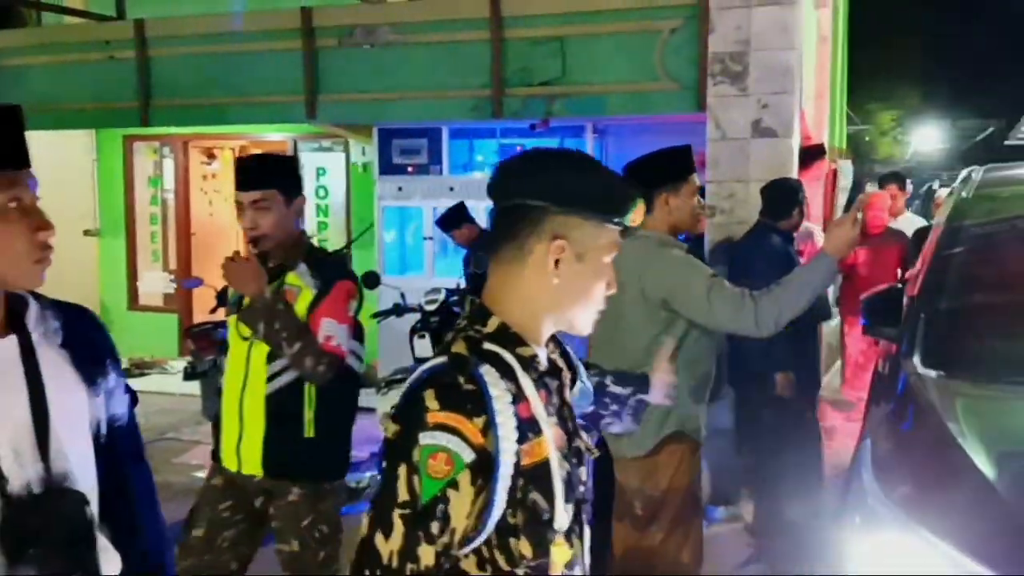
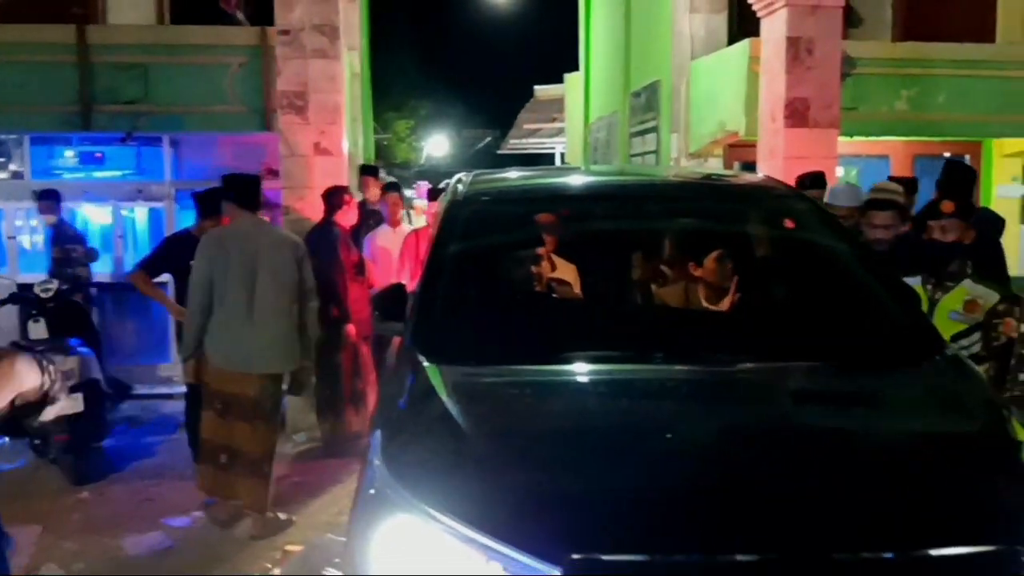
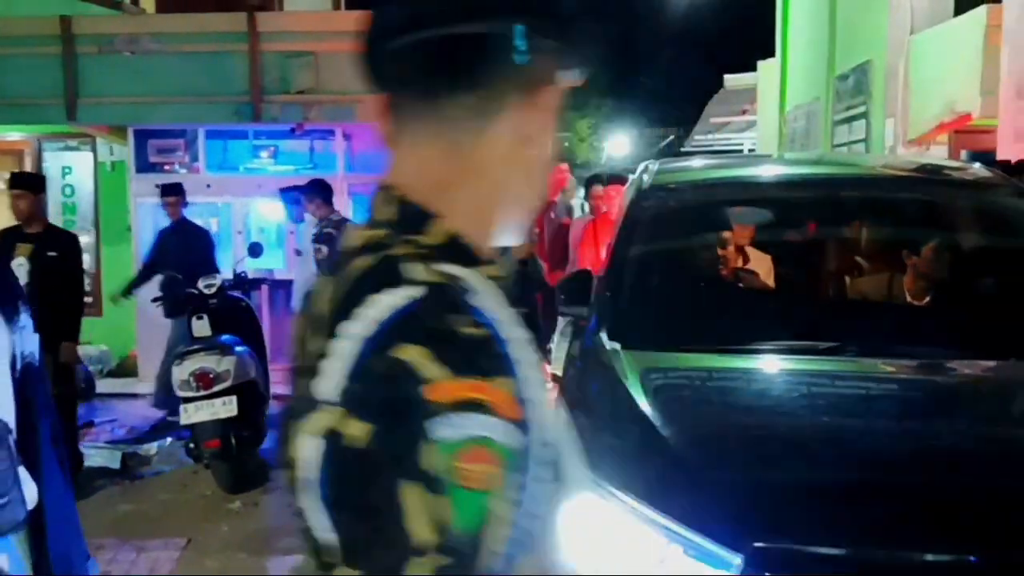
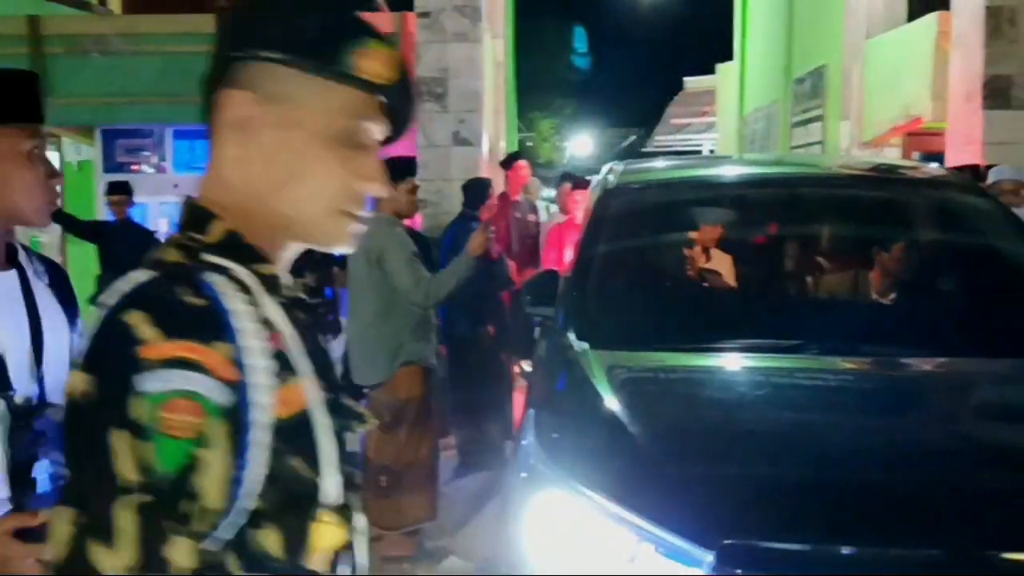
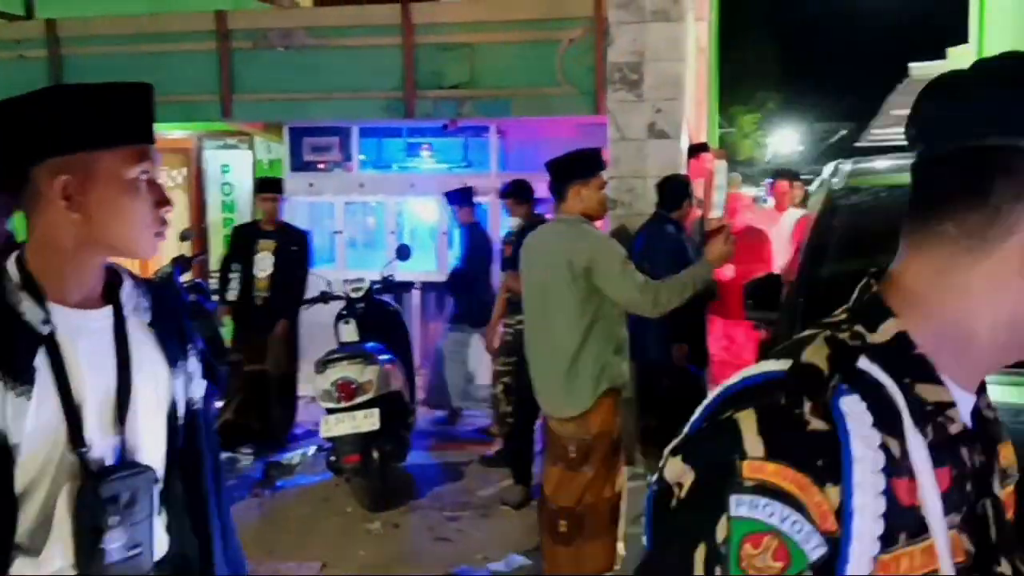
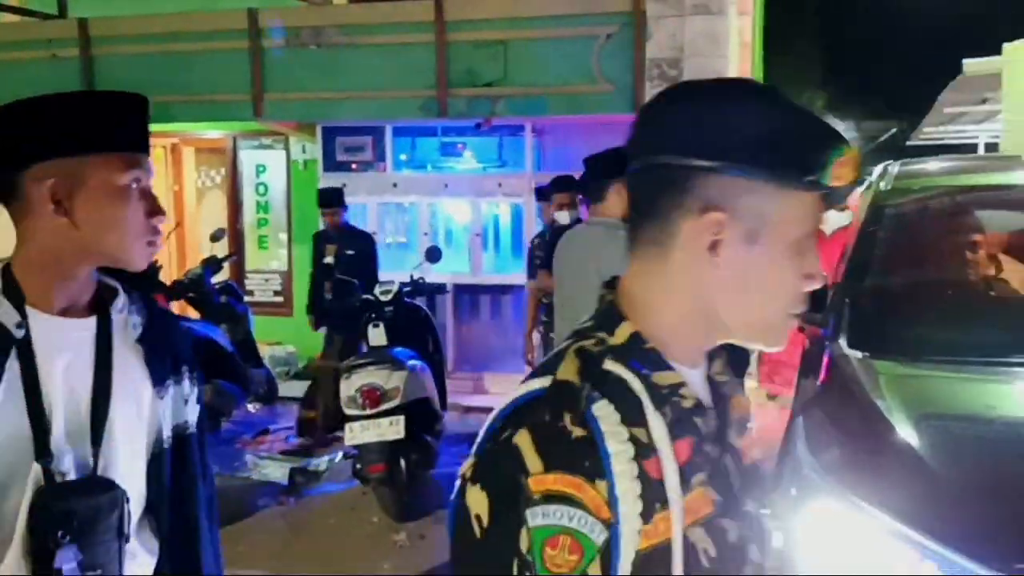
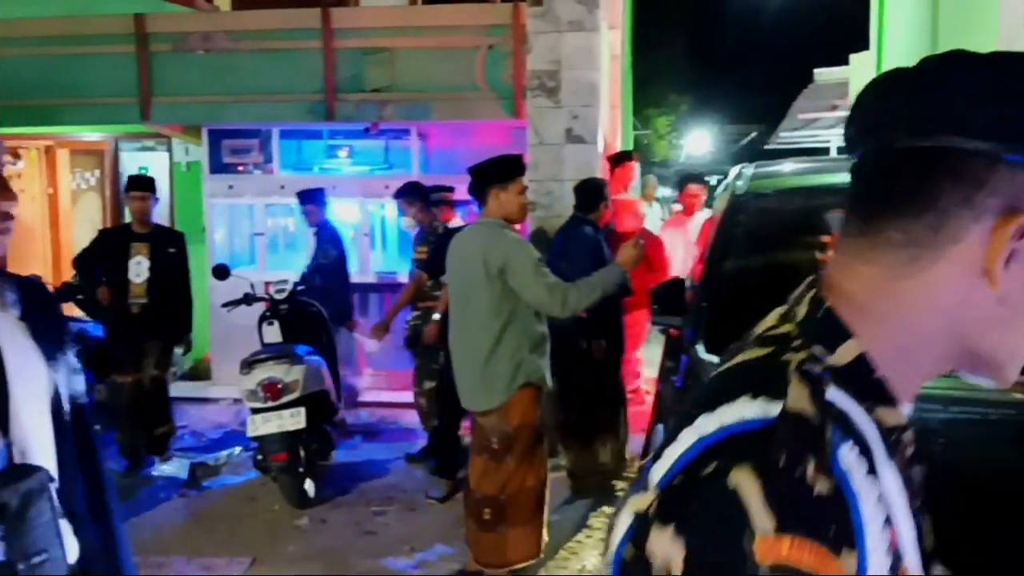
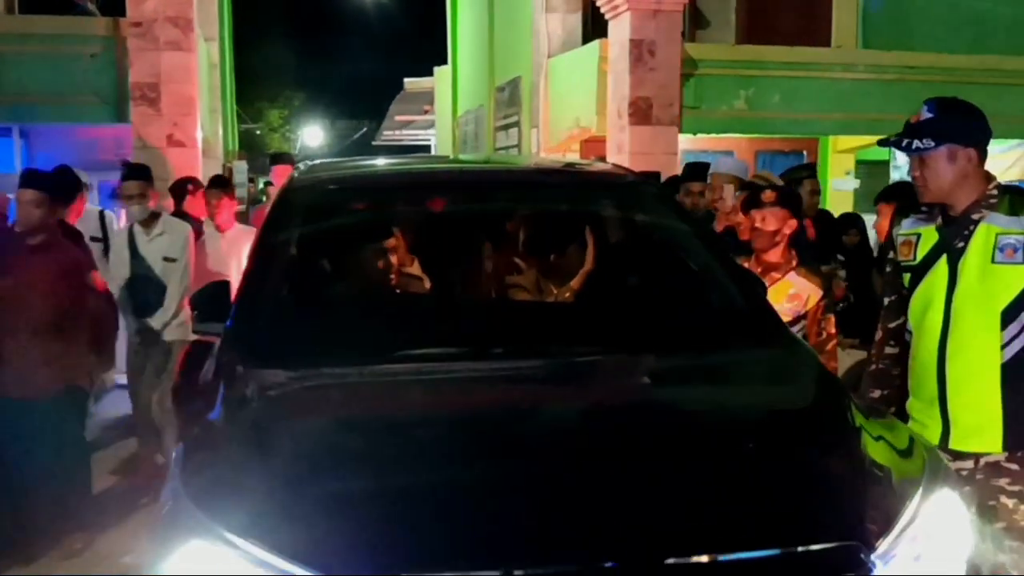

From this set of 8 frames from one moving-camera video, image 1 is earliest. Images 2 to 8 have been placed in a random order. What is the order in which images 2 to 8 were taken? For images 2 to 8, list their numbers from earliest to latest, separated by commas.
6, 5, 7, 3, 4, 2, 8
